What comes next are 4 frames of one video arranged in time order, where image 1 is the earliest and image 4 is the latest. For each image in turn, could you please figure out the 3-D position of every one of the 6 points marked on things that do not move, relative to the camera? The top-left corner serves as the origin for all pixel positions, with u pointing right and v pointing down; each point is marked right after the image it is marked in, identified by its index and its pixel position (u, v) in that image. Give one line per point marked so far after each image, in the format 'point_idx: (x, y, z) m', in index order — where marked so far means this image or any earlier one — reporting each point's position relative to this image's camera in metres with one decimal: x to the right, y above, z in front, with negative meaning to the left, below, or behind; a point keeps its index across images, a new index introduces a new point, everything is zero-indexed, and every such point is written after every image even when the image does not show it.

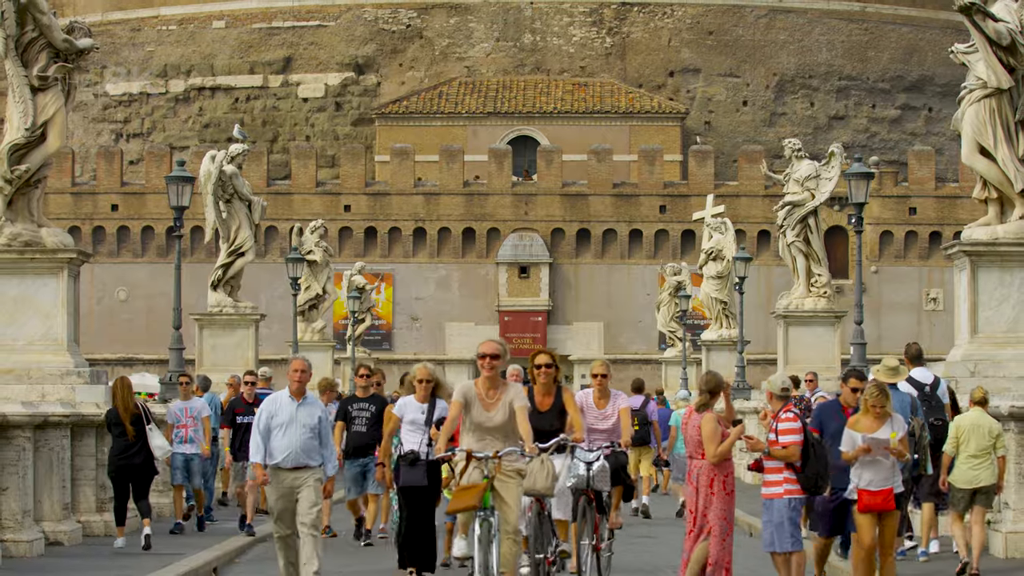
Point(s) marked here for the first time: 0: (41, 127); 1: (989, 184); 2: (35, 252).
0: (-3.8, +1.3, +14.9) m
1: (+3.8, +0.8, +14.7) m
2: (-3.8, +0.3, +14.6) m
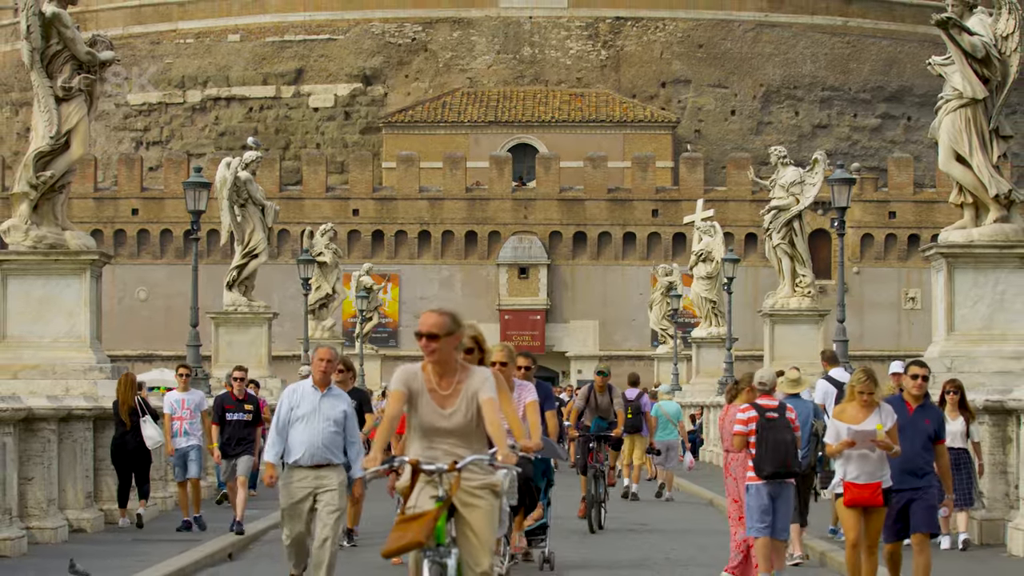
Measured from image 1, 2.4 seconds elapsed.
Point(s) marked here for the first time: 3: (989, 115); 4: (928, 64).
0: (-3.8, +1.3, +15.7) m
1: (+3.8, +0.8, +15.4) m
2: (-3.8, +0.3, +15.5) m
3: (+3.9, +1.4, +15.4) m
4: (+3.4, +1.8, +15.2) m
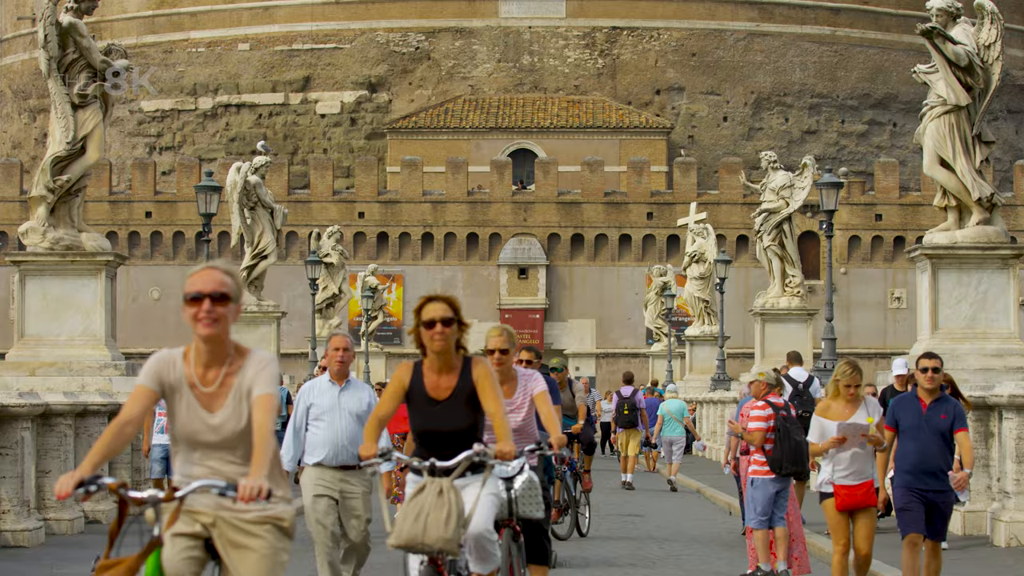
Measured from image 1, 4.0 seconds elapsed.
0: (-3.8, +1.3, +16.3) m
1: (+3.8, +0.8, +16.0) m
2: (-3.8, +0.3, +16.1) m
3: (+3.9, +1.4, +16.0) m
4: (+3.4, +1.8, +15.8) m
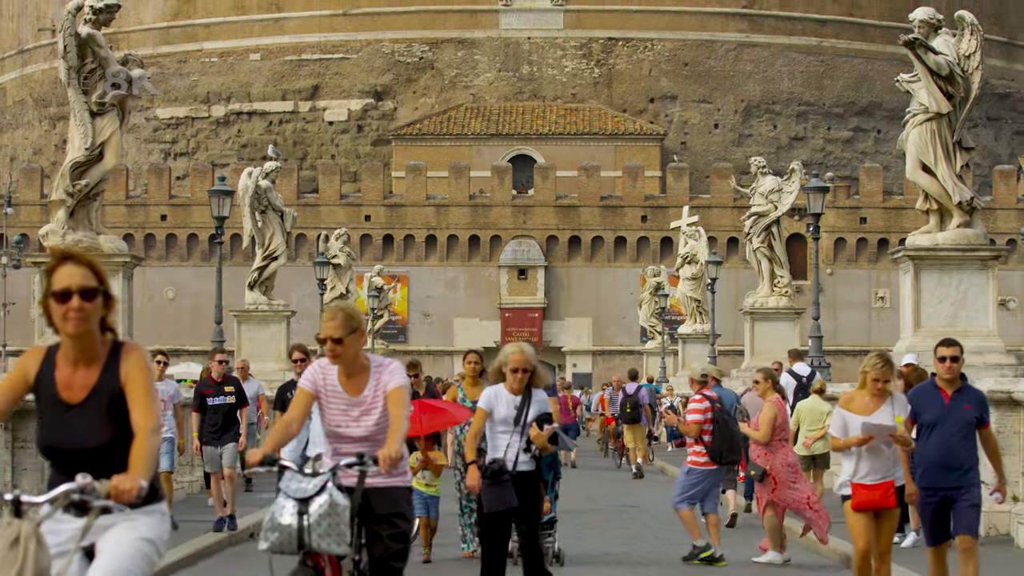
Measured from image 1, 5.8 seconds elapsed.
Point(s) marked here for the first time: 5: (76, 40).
0: (-3.8, +1.3, +17.0) m
1: (+3.8, +0.8, +16.7) m
2: (-3.8, +0.3, +16.8) m
3: (+3.9, +1.4, +16.7) m
4: (+3.4, +1.8, +16.5) m
5: (-4.0, +2.2, +16.9) m
